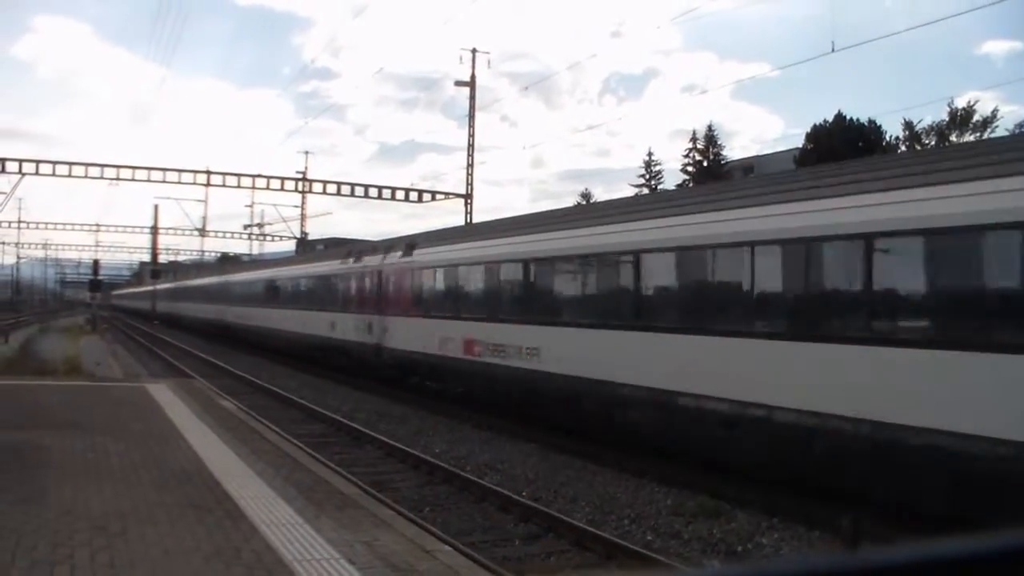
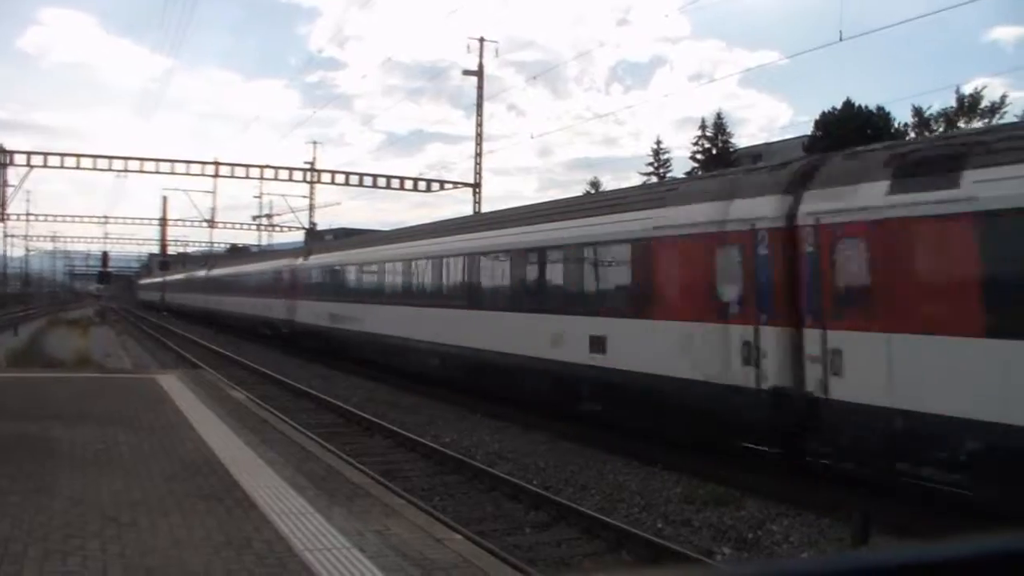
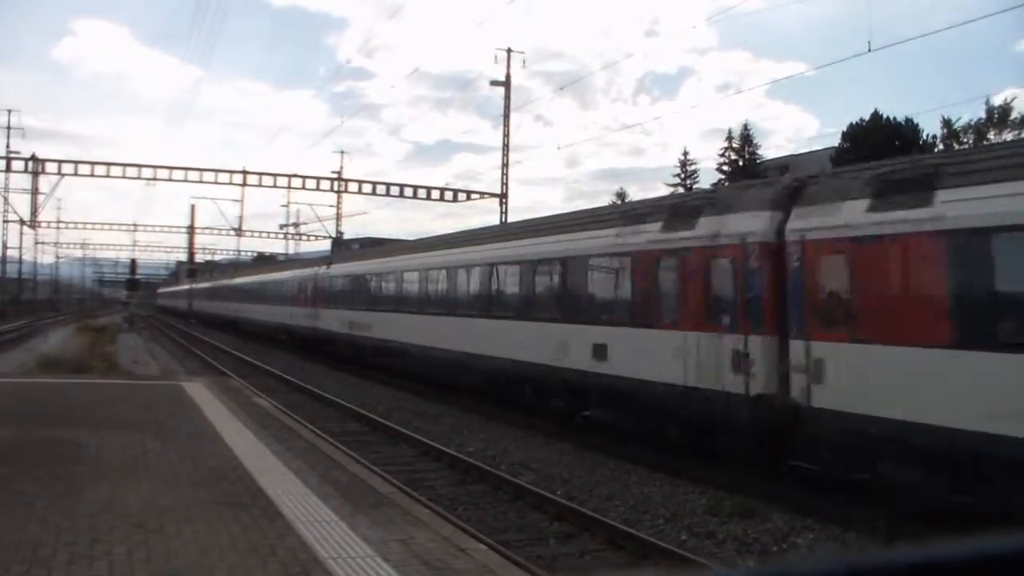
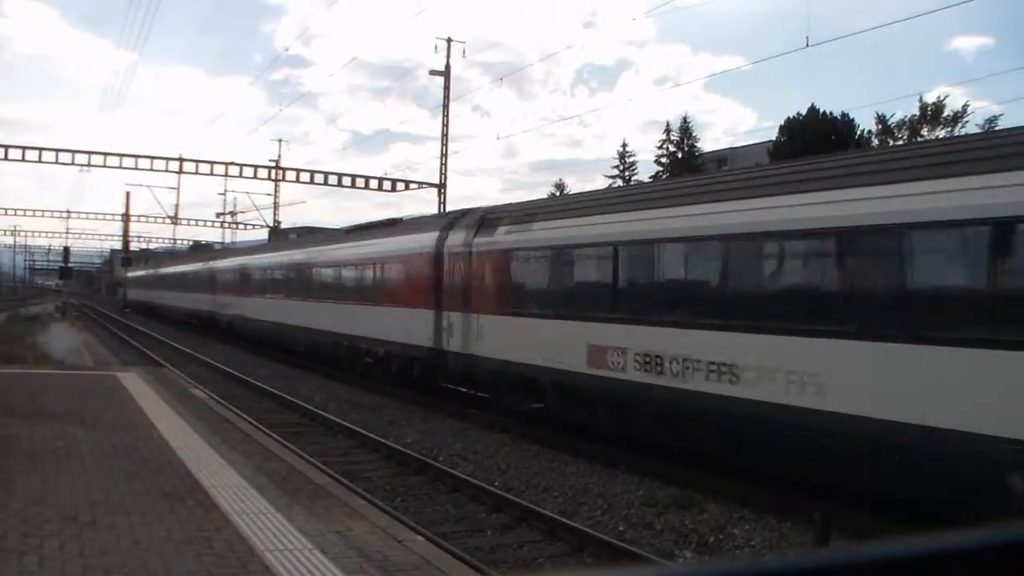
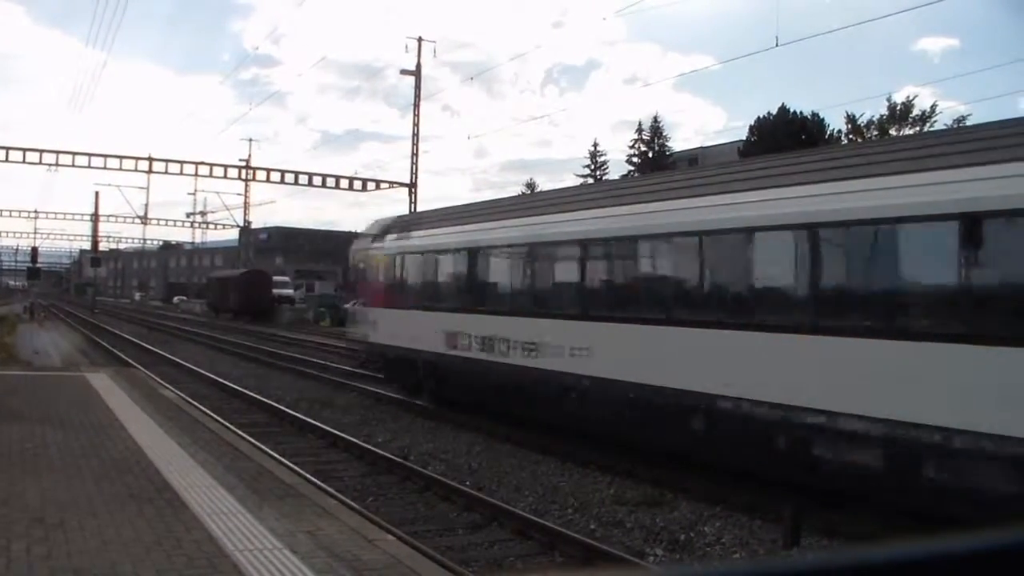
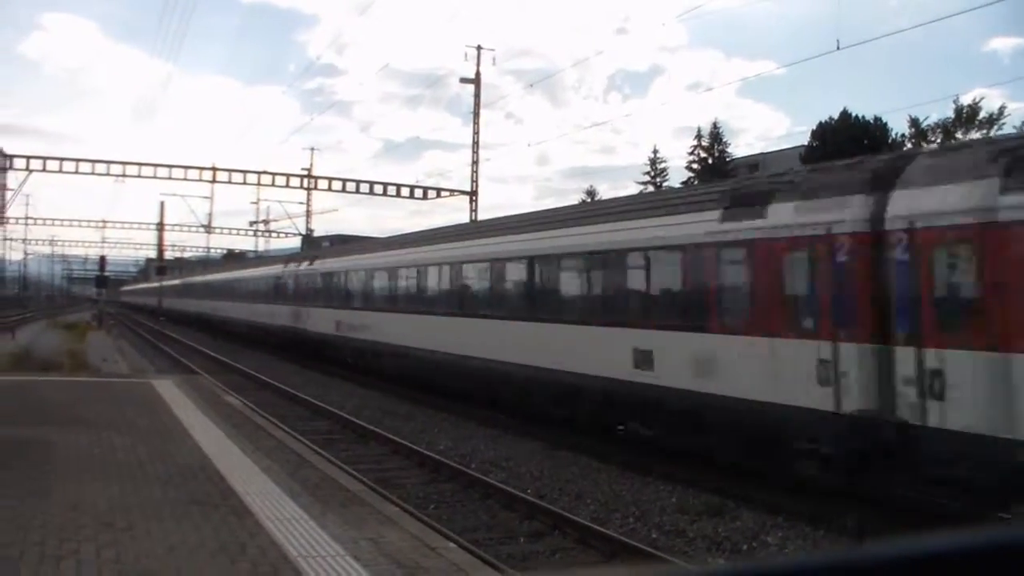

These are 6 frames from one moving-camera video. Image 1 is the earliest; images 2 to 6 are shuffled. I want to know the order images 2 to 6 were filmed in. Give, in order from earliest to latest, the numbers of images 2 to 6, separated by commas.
6, 3, 2, 4, 5
